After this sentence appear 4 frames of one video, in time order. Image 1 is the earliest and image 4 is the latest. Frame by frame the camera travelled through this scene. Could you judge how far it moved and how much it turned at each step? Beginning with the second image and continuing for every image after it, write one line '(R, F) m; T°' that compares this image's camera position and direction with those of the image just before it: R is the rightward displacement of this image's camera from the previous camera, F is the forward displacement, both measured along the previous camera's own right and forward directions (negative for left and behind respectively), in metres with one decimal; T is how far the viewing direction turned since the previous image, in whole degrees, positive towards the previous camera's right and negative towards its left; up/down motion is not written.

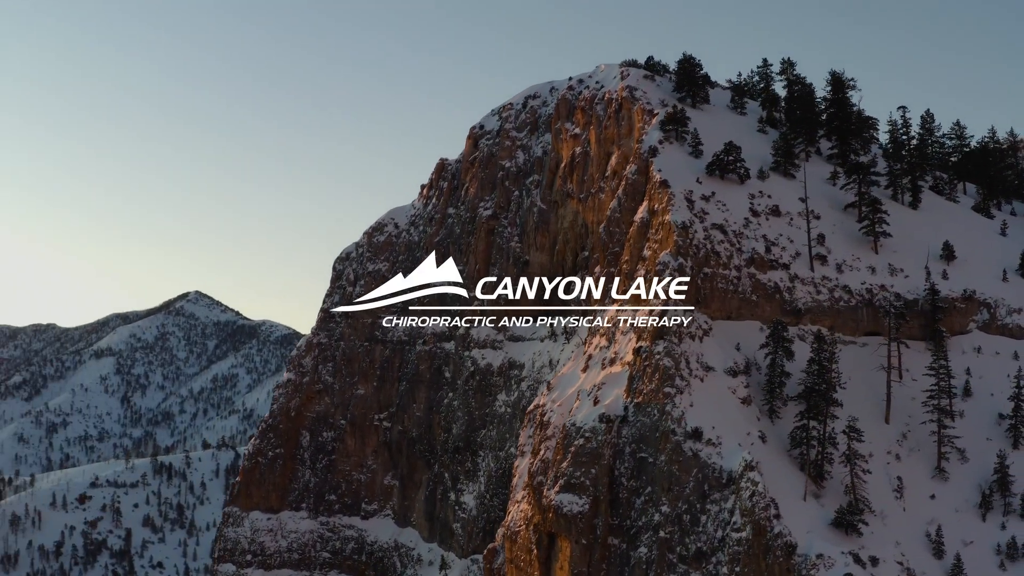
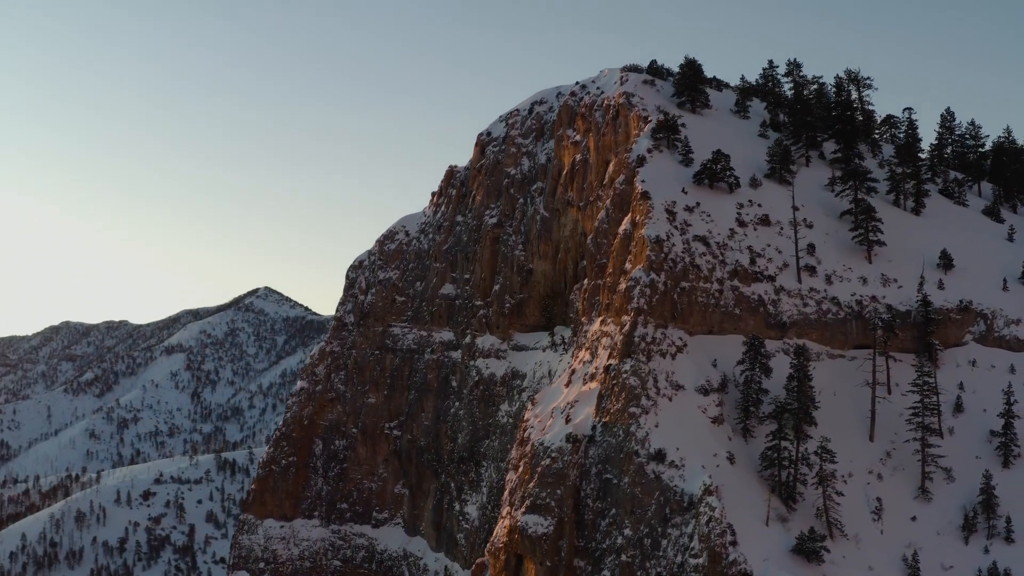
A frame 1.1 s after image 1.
(+5.1, +0.8) m; -3°
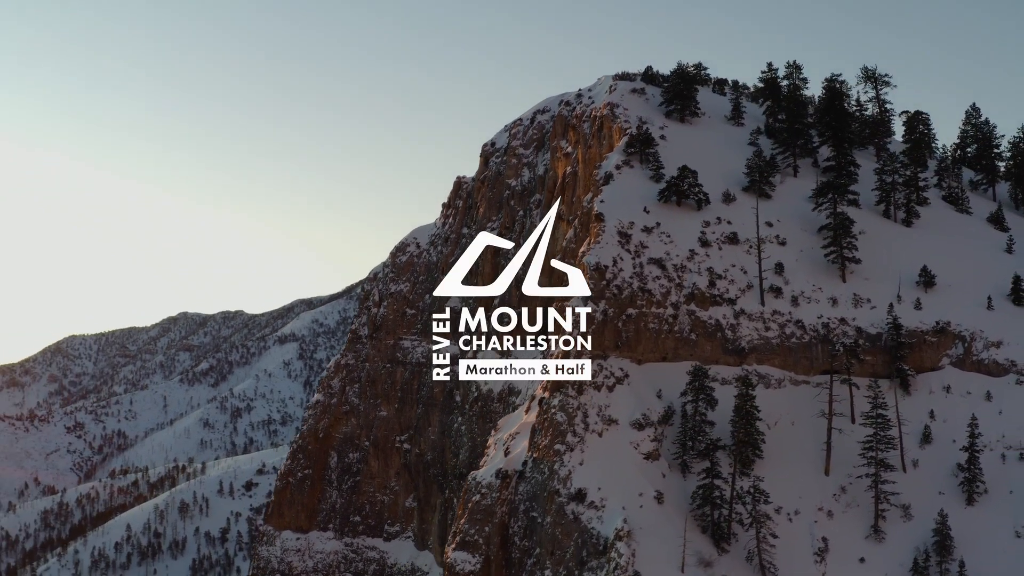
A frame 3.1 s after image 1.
(+9.0, +1.6) m; -5°
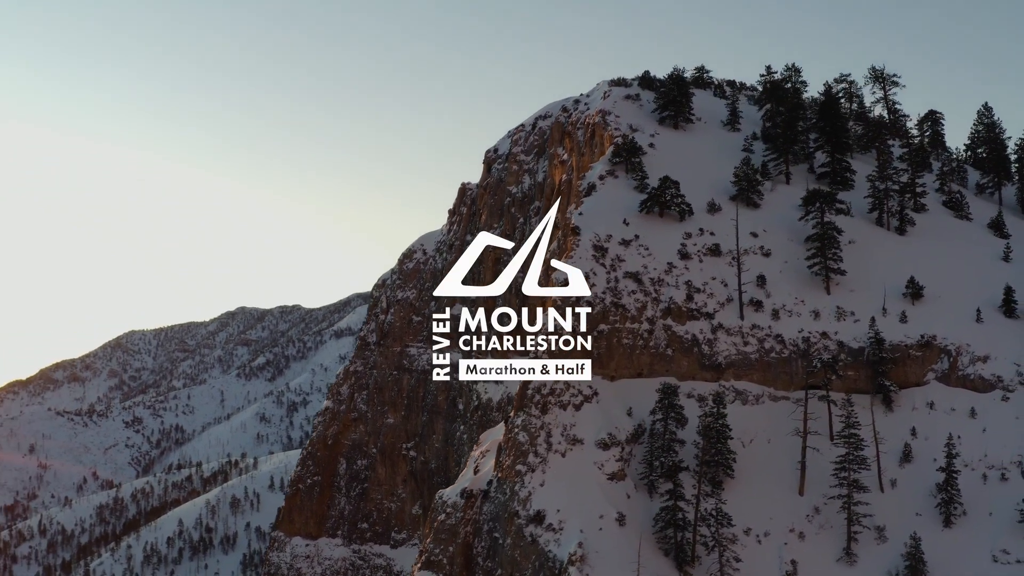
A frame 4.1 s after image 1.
(+4.5, +0.6) m; -3°
